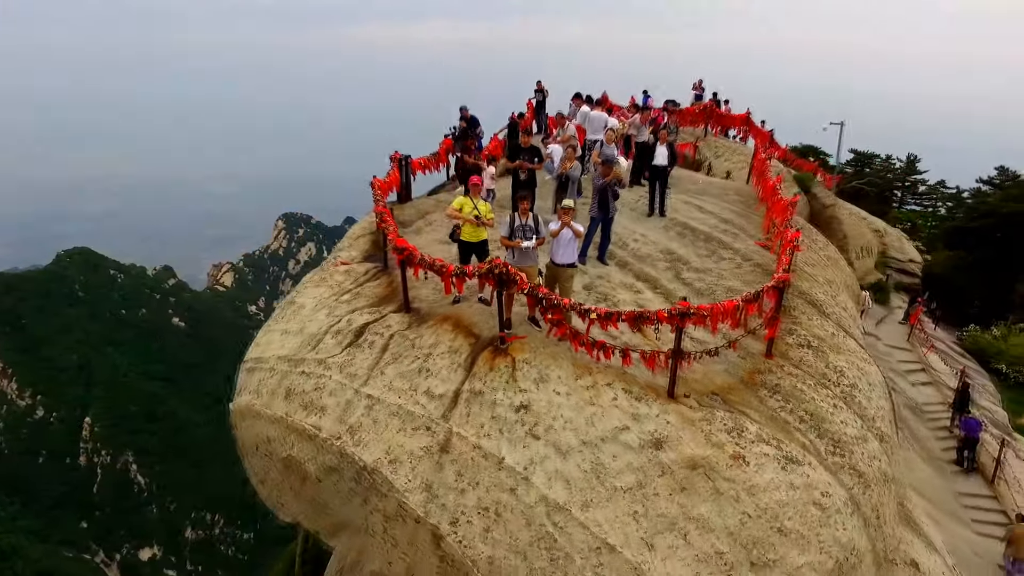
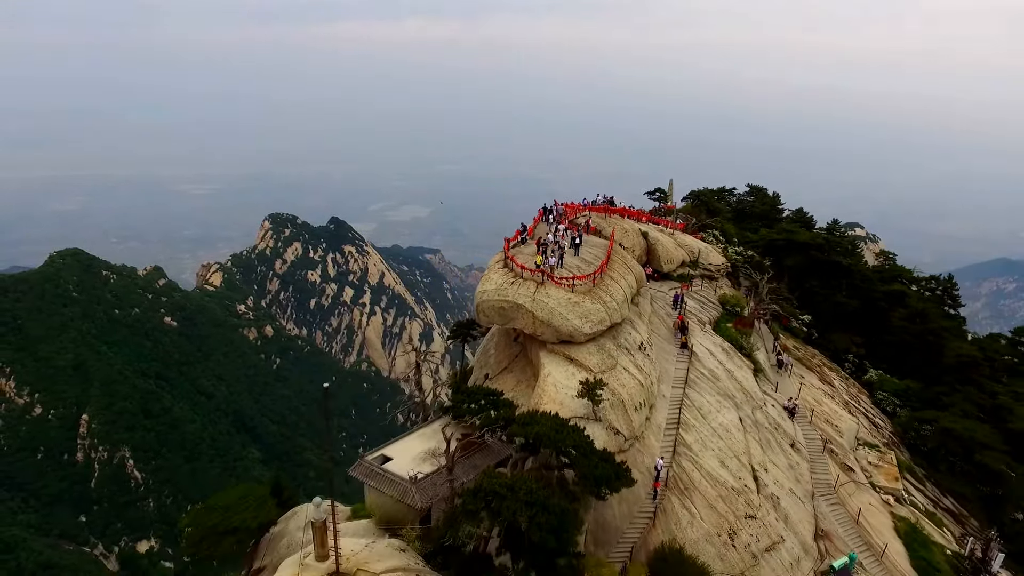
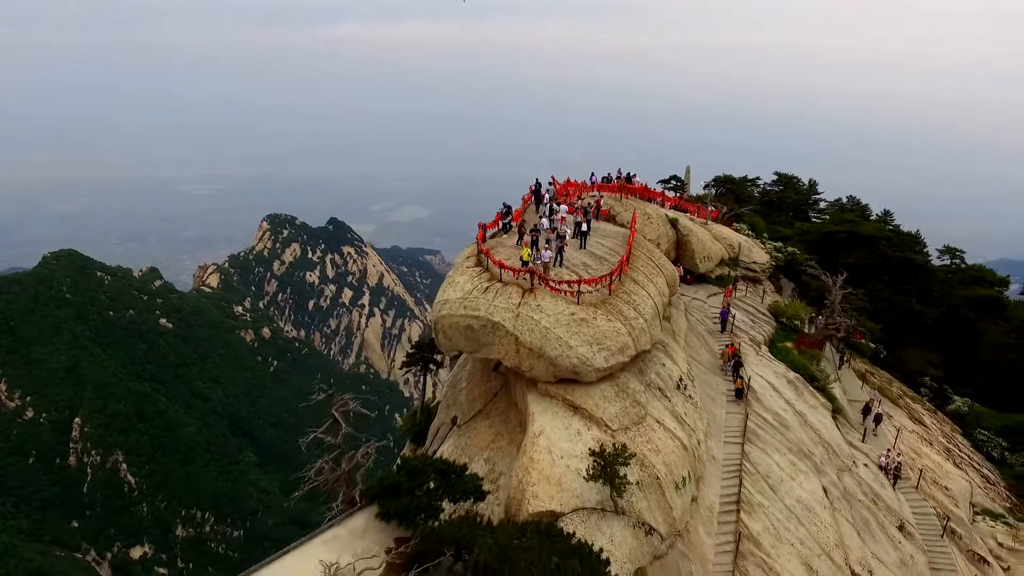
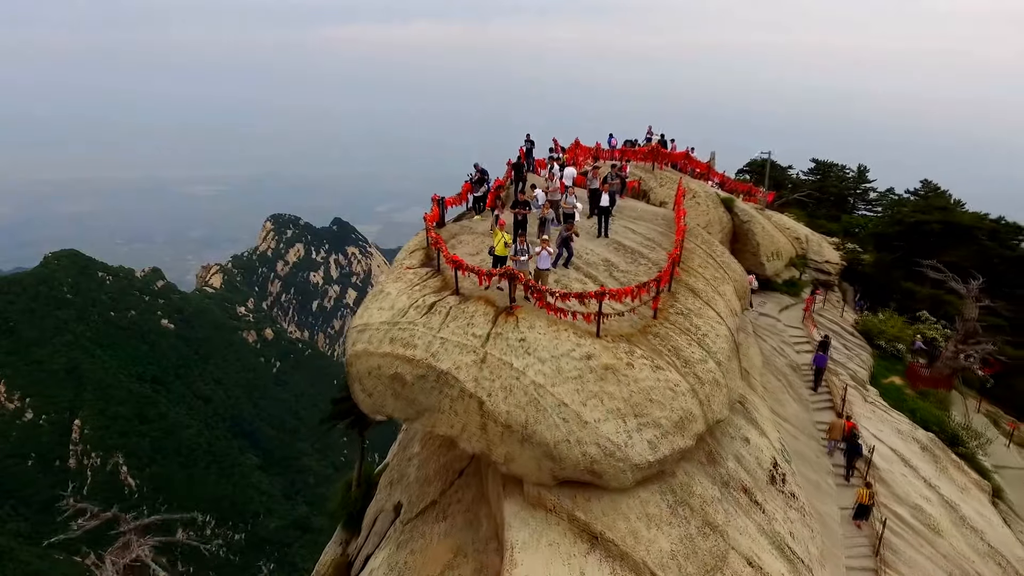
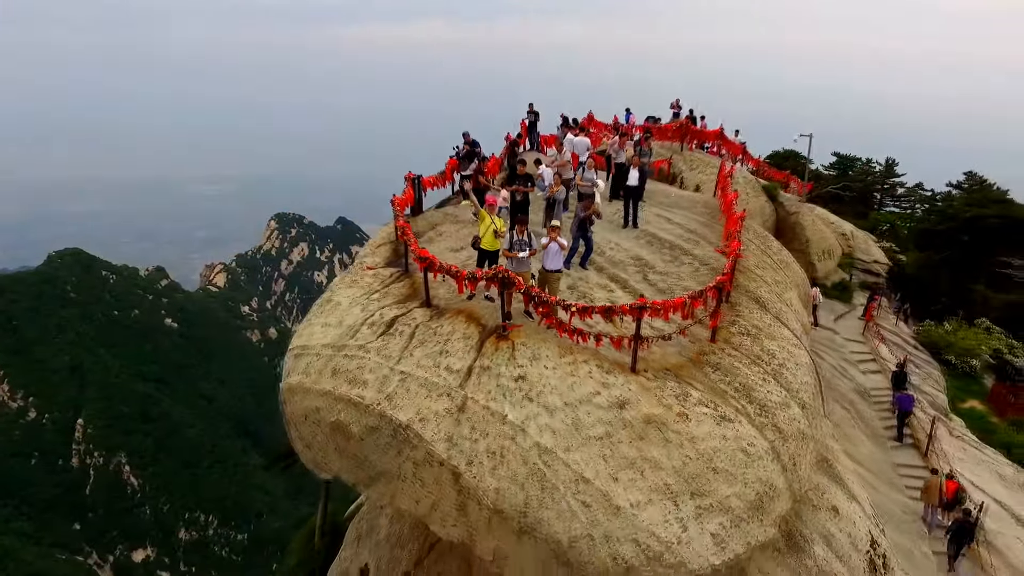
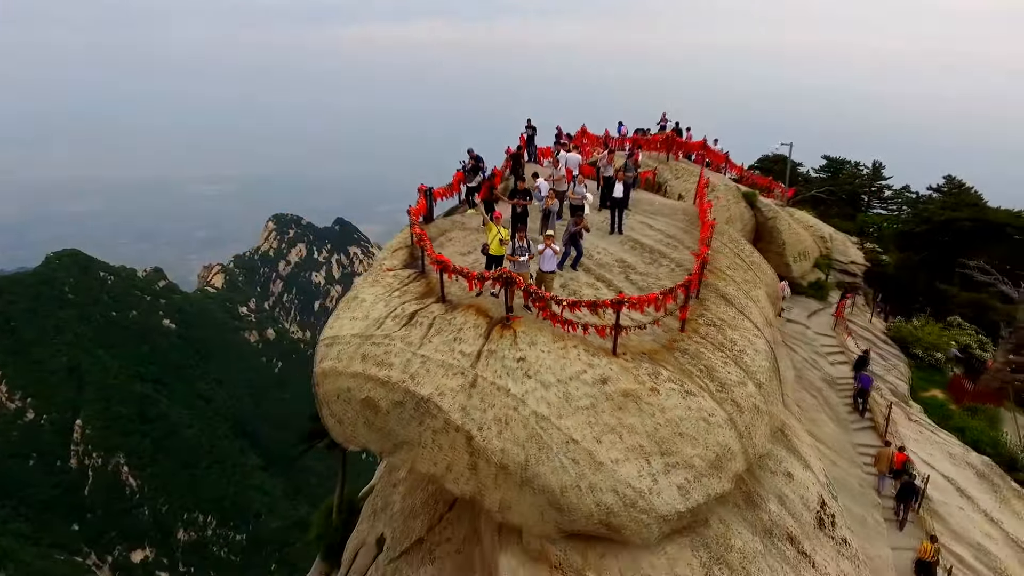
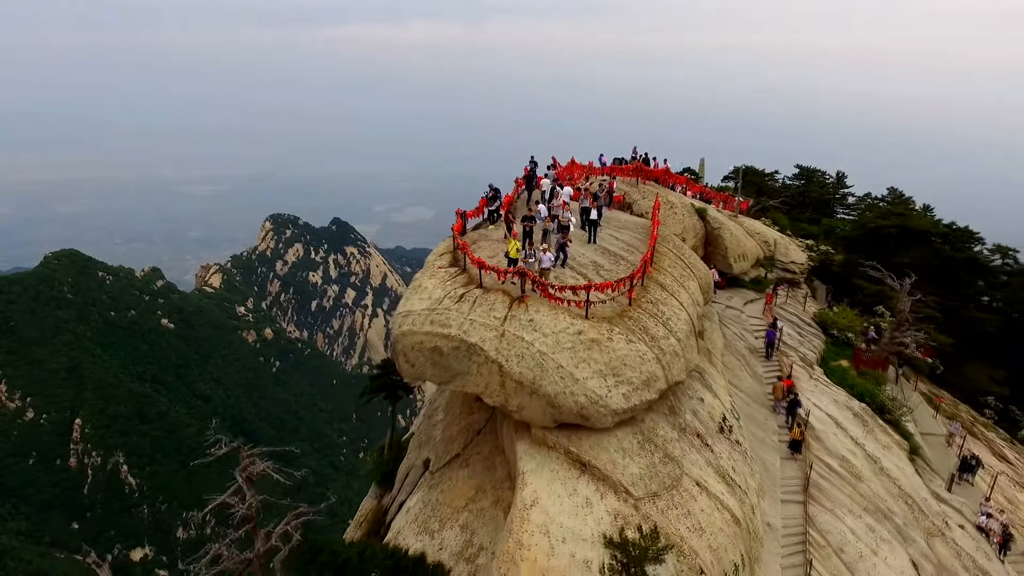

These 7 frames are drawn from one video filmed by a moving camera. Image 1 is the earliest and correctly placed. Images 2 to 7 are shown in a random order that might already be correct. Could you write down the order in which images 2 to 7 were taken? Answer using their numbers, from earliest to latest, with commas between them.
5, 6, 4, 7, 3, 2
